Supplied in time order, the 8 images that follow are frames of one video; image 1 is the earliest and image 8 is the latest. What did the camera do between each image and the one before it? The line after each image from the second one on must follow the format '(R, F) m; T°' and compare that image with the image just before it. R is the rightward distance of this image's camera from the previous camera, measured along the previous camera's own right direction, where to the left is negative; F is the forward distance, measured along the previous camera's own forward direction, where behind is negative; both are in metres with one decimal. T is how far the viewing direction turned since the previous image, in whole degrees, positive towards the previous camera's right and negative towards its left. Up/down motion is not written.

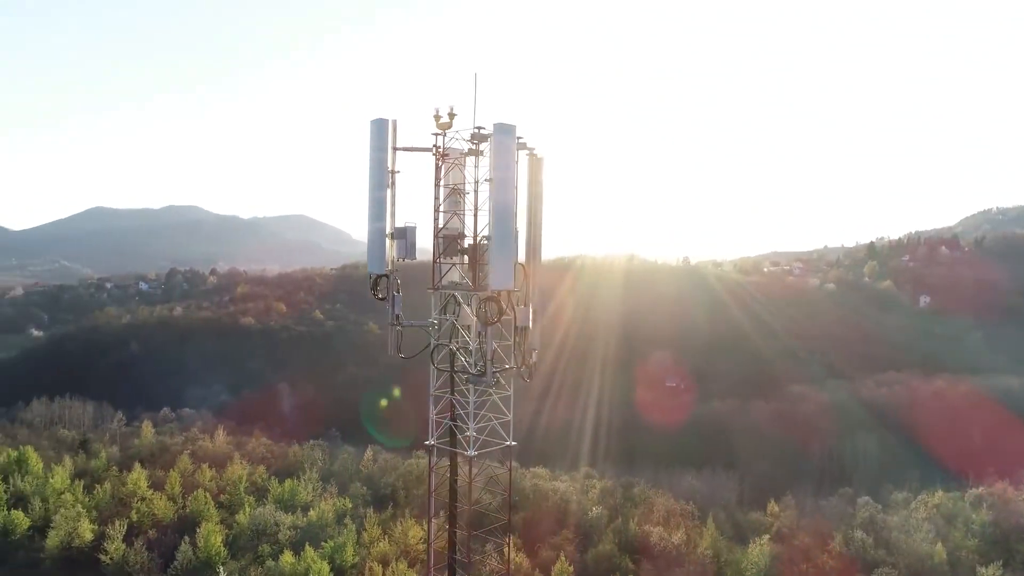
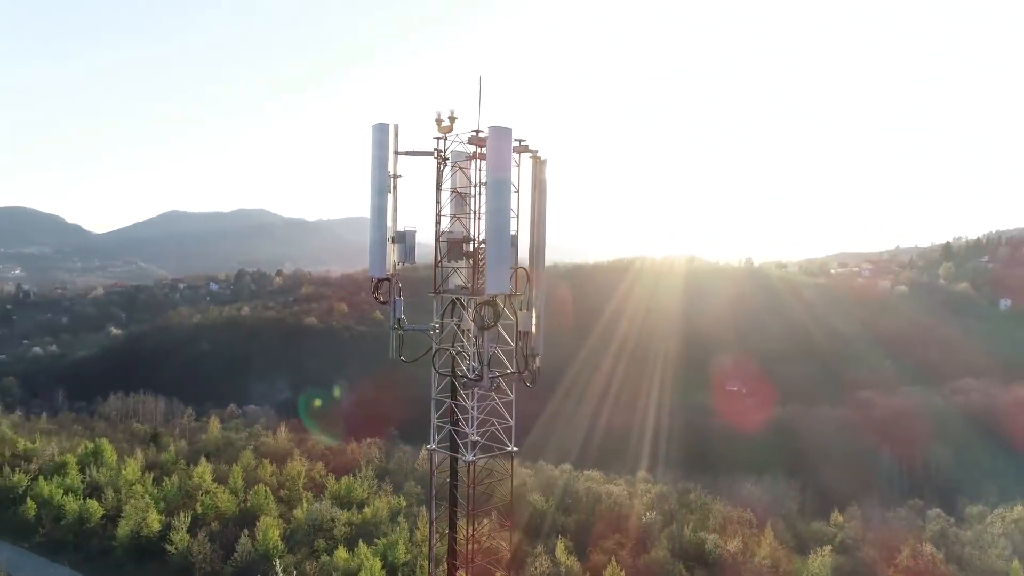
(+0.5, +0.1) m; -5°
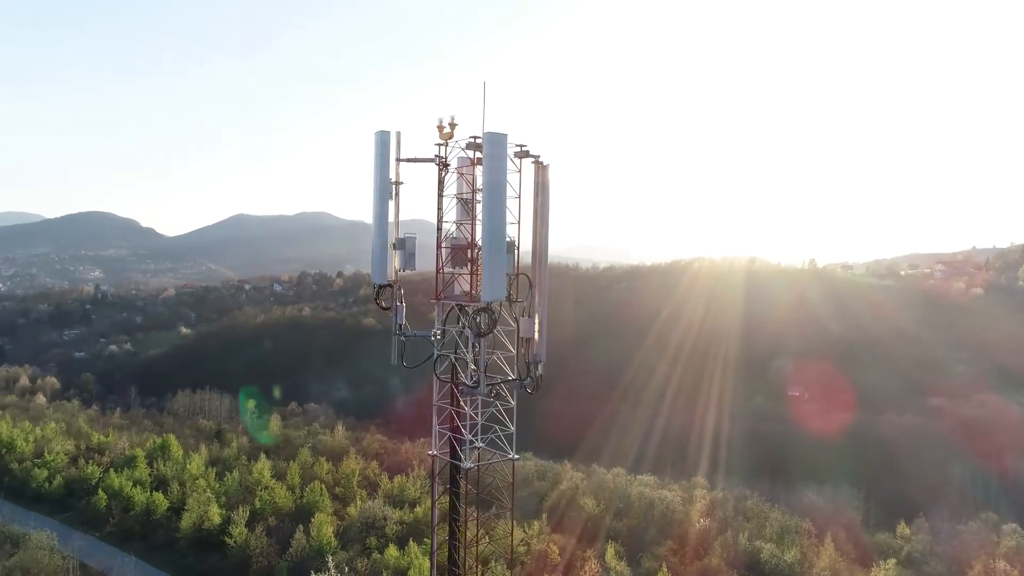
(+0.5, +0.1) m; -5°
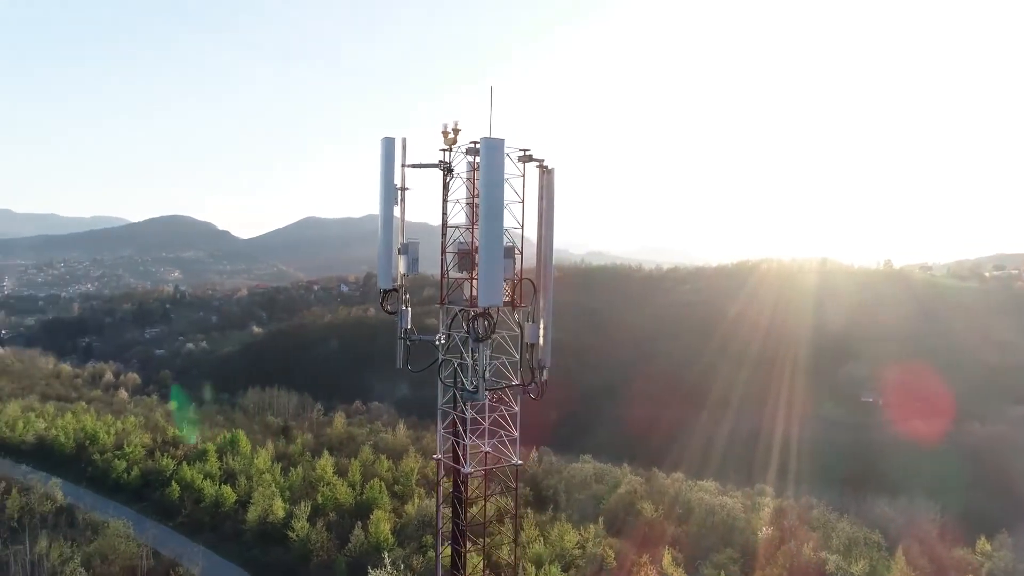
(+0.5, 0.0) m; -5°
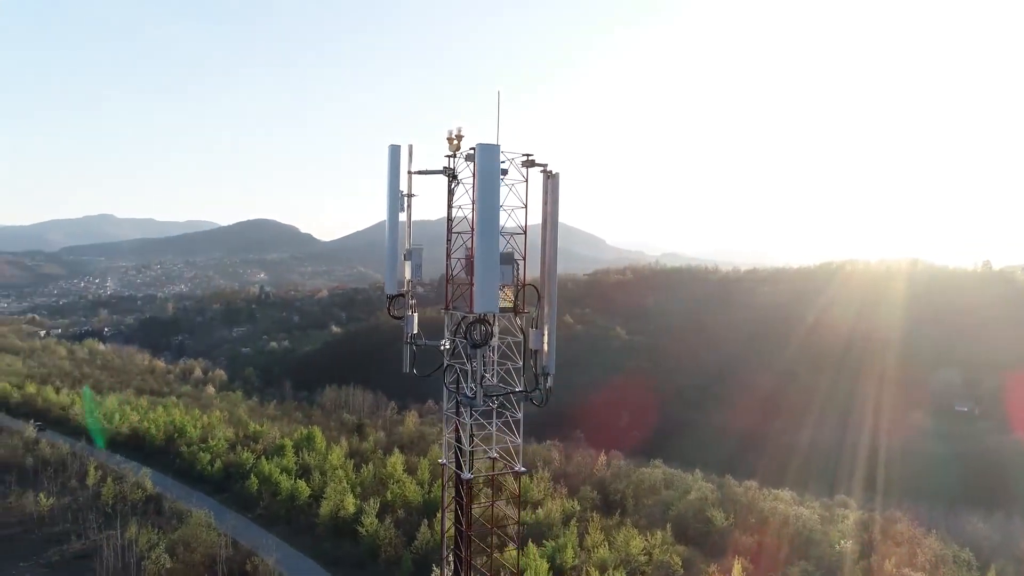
(+0.6, +0.1) m; -6°
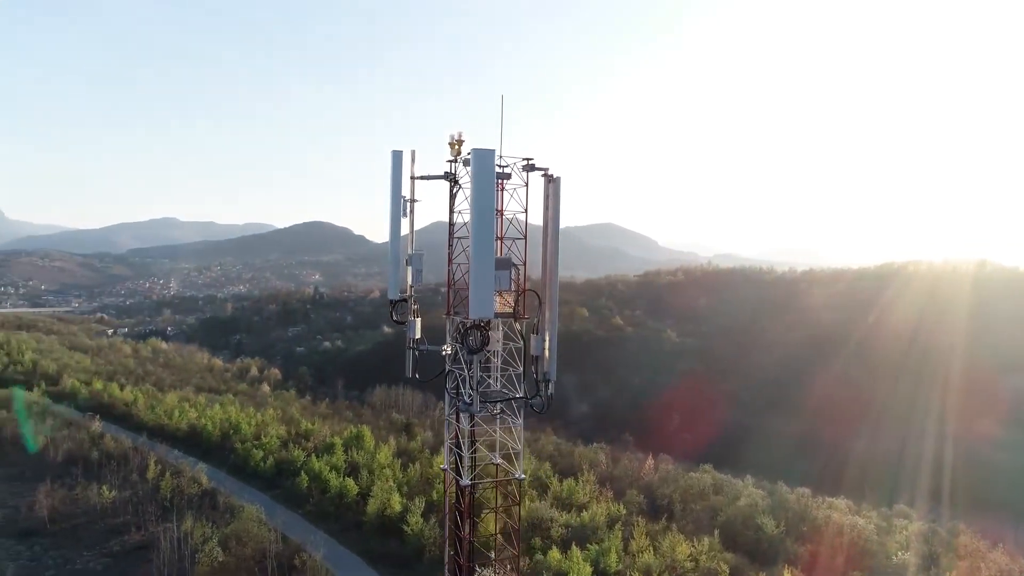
(+0.4, +0.1) m; -4°
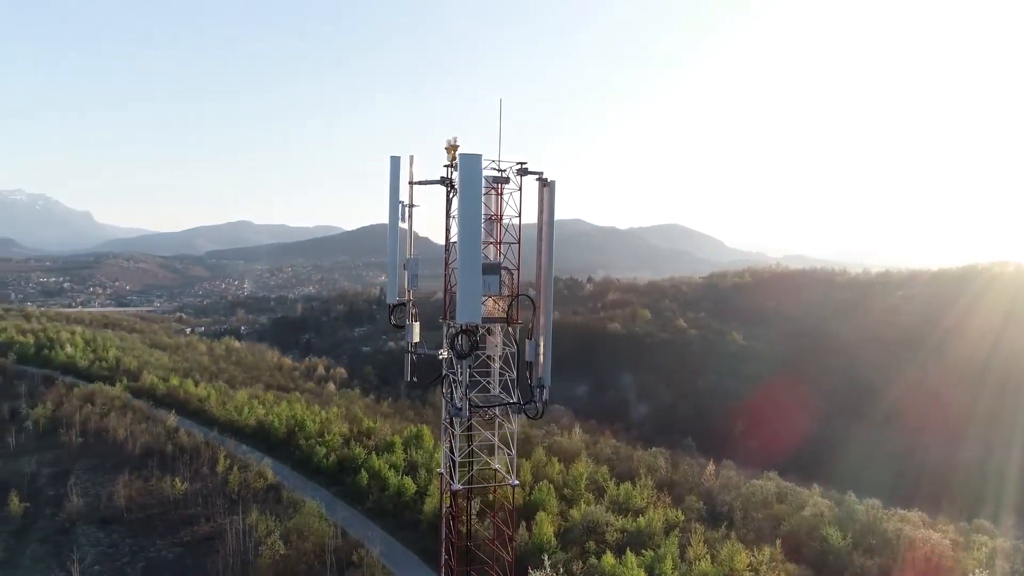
(+0.6, +0.1) m; -5°
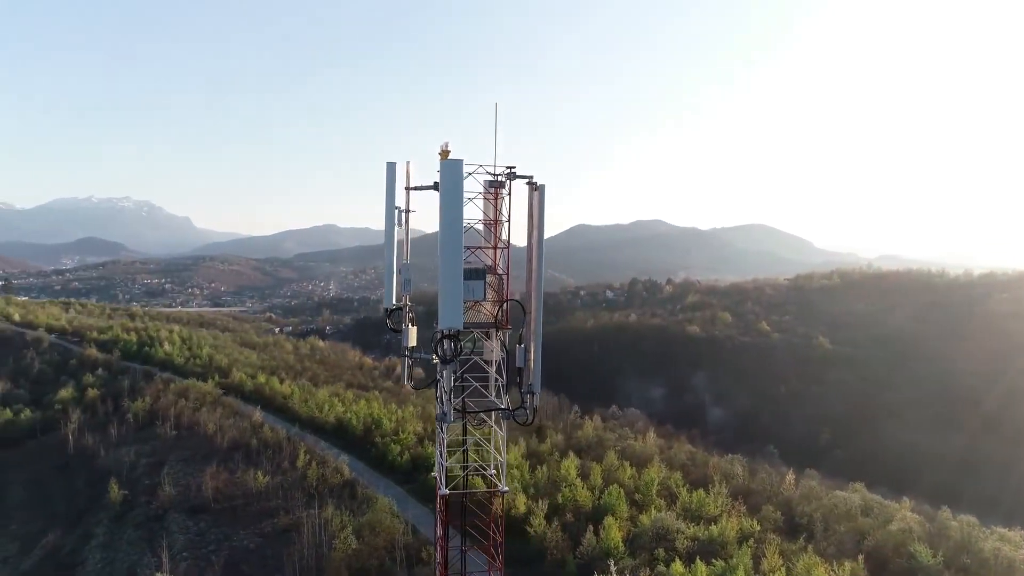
(+0.7, +0.1) m; -7°
